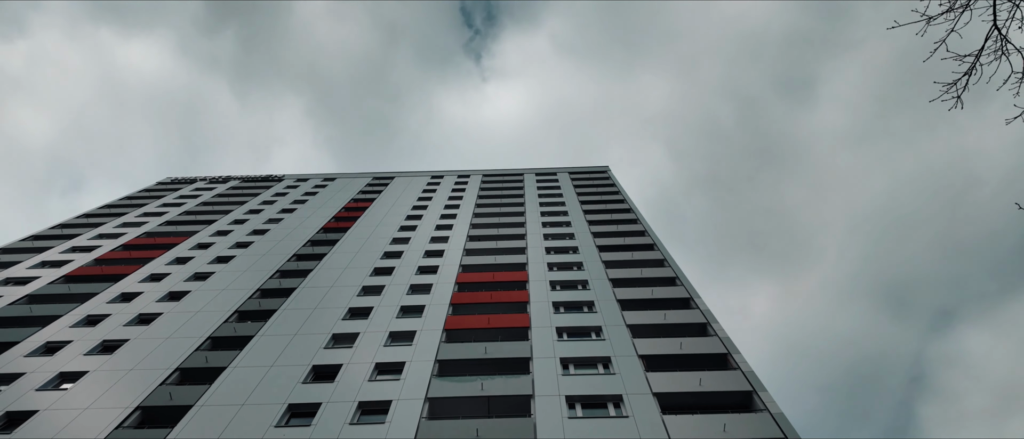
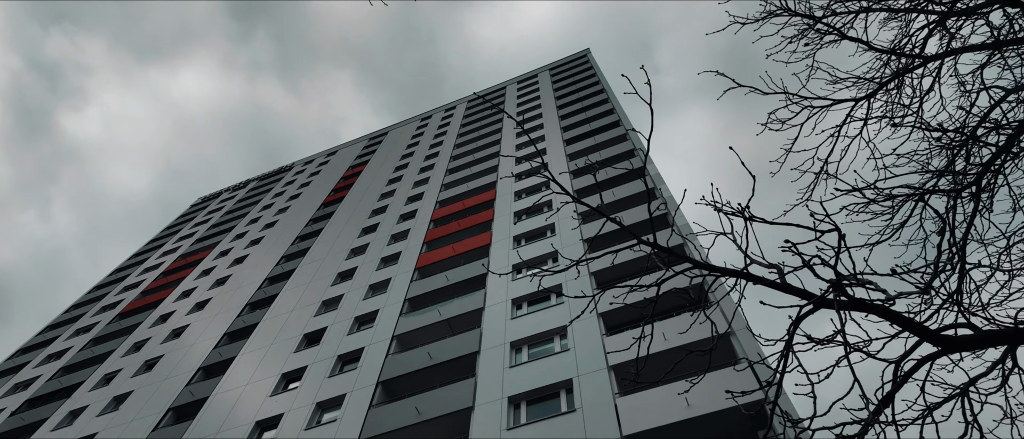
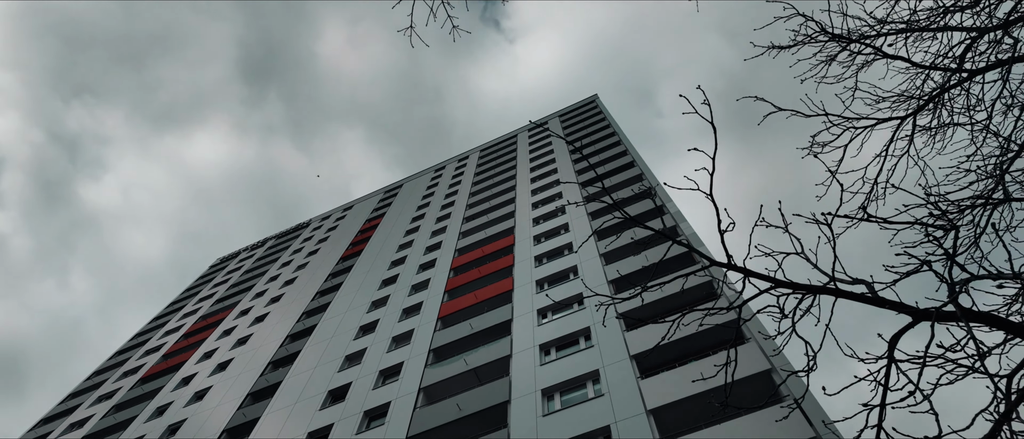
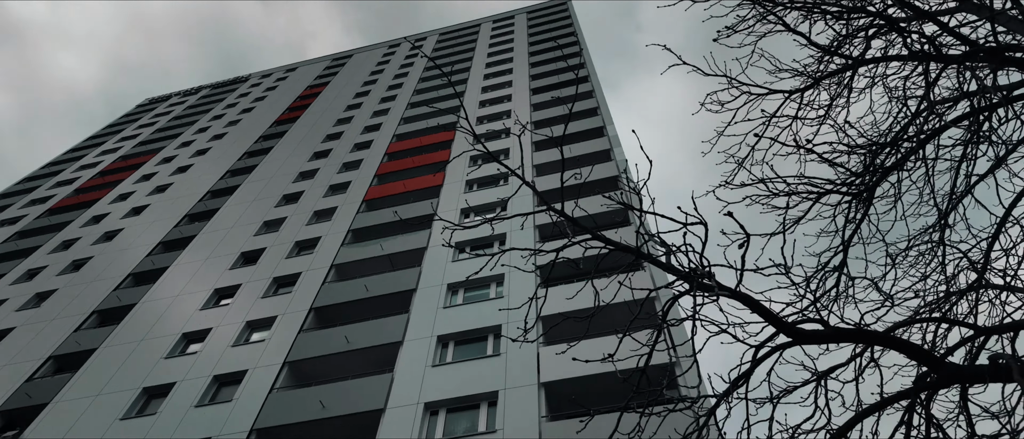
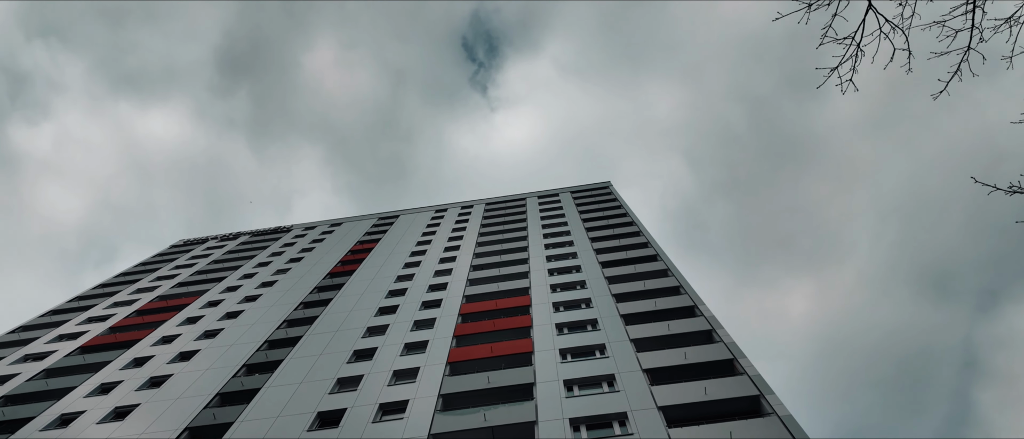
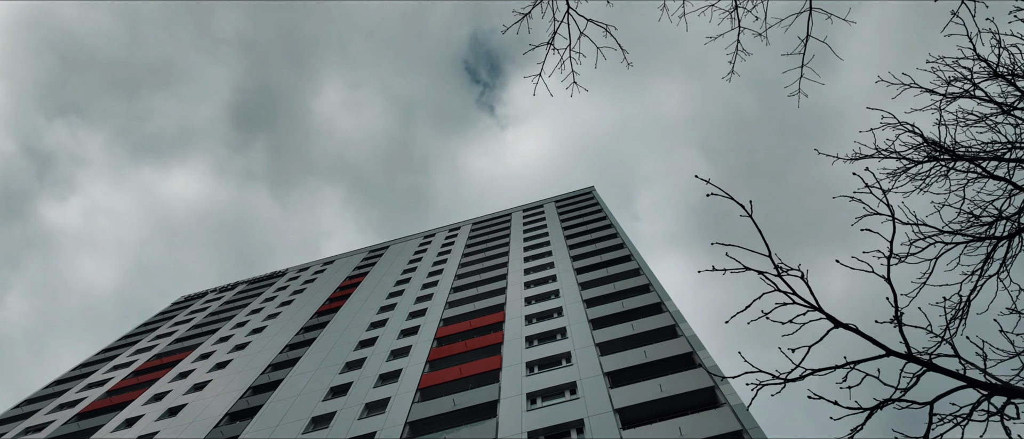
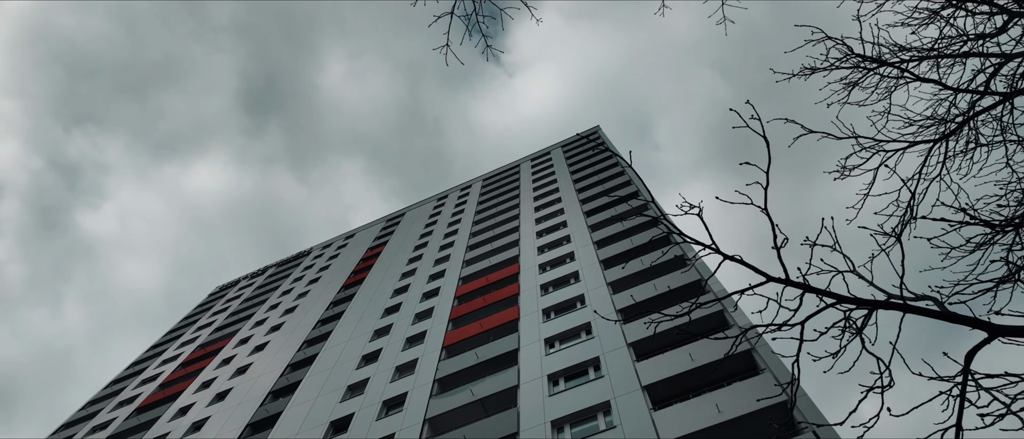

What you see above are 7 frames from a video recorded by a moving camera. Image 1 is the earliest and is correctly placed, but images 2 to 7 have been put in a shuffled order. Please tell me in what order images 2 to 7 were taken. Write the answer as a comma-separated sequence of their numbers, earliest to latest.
5, 6, 7, 3, 2, 4
